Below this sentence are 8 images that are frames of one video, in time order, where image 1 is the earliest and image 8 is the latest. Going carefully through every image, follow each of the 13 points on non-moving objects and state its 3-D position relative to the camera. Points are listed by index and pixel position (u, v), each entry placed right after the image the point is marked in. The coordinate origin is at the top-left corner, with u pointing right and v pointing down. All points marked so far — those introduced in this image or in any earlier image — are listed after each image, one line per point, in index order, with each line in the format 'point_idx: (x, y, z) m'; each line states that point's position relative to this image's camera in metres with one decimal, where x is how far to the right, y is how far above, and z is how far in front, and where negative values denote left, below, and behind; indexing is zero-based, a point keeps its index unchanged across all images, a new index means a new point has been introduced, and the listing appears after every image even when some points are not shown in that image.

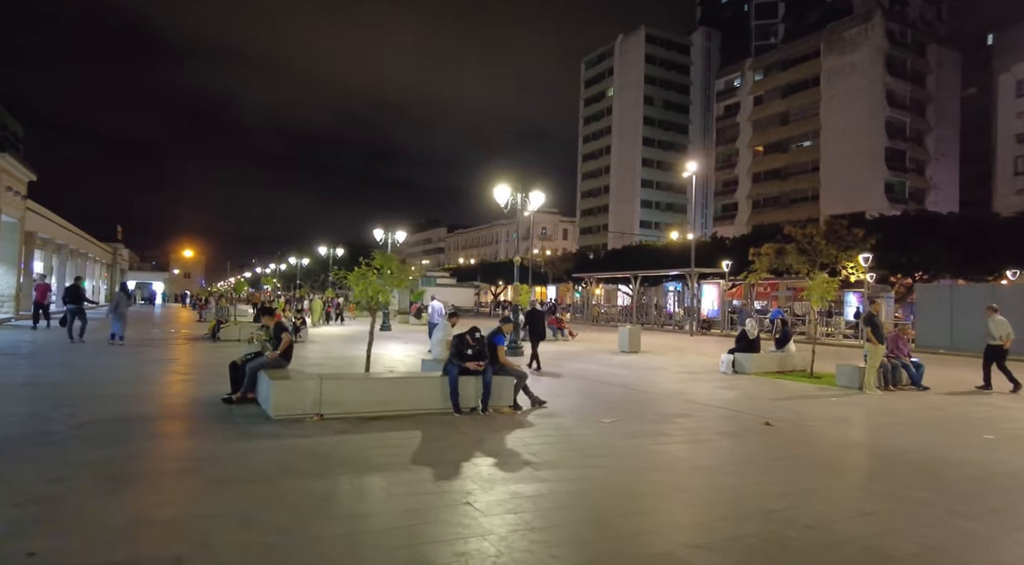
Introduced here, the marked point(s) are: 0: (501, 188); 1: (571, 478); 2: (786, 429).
0: (-0.3, +2.9, +19.0) m
1: (+0.5, -1.8, +5.8) m
2: (+3.9, -2.1, +9.2) m
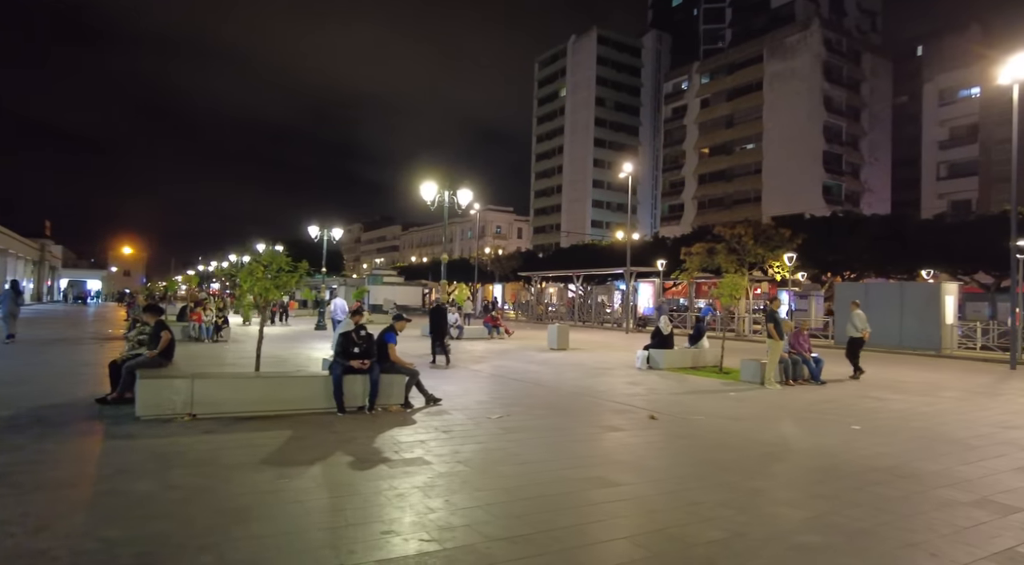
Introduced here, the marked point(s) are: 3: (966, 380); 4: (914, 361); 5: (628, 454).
0: (-2.5, +3.0, +18.9) m
1: (-0.9, -1.8, +5.8) m
2: (+2.3, -2.1, +9.4) m
3: (+10.6, -2.3, +15.0) m
4: (+12.4, -2.5, +19.5) m
5: (+1.3, -1.9, +7.4) m
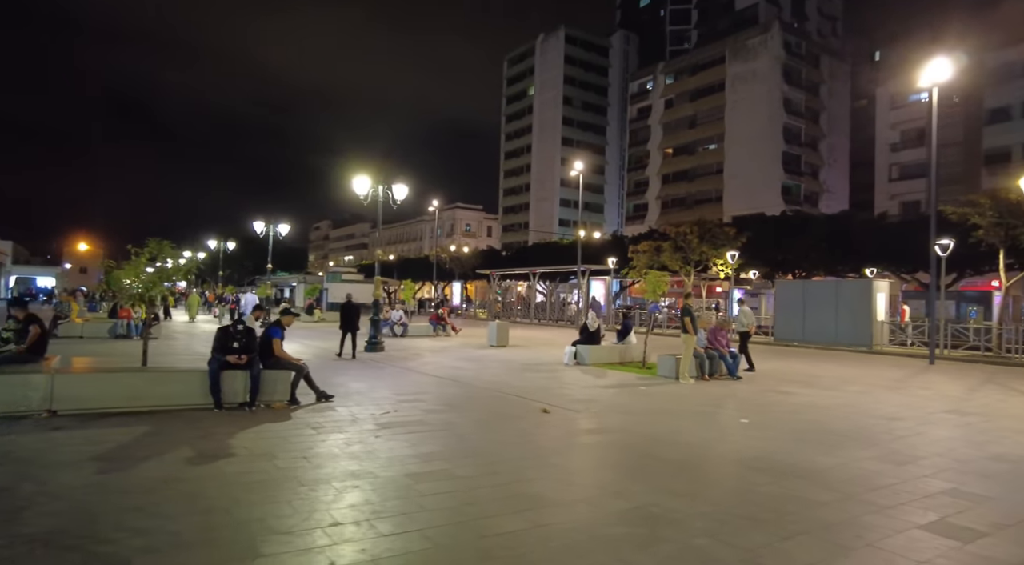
0: (-4.5, +3.1, +18.7) m
1: (-2.3, -1.7, +5.7) m
2: (+0.7, -2.0, +9.4) m
3: (+8.8, -2.2, +15.3) m
4: (+10.4, -2.4, +19.9) m
5: (-0.2, -1.9, +7.3) m
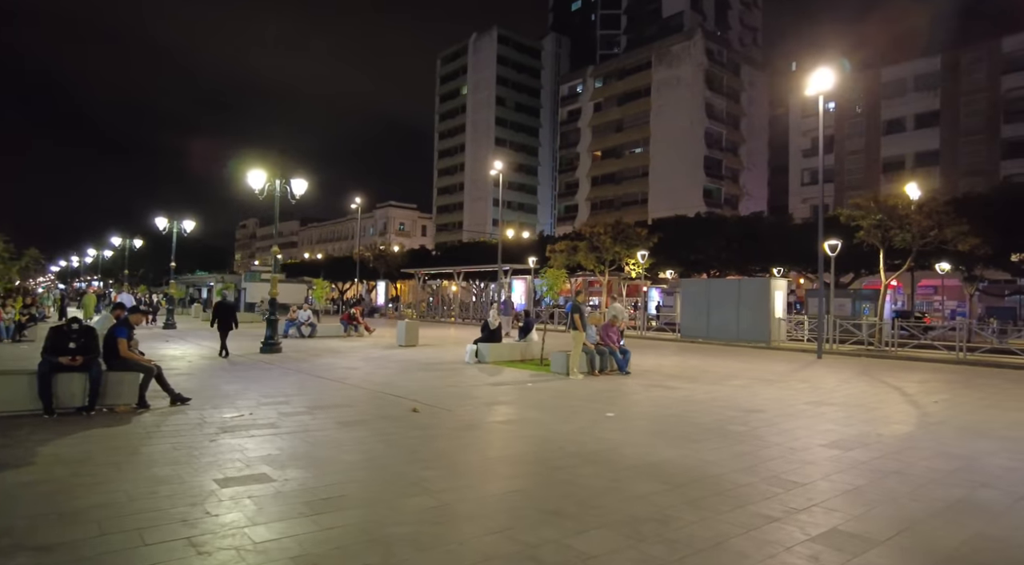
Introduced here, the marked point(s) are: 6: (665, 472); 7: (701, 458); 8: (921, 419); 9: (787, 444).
0: (-7.3, +3.1, +18.0) m
1: (-3.8, -1.6, +5.3) m
2: (-1.2, -1.9, +9.3) m
3: (+6.3, -2.2, +15.9) m
4: (+7.4, -2.3, +20.6) m
5: (-1.9, -1.8, +7.1) m
6: (+1.5, -1.8, +6.2) m
7: (+2.0, -1.9, +6.8) m
8: (+6.2, -2.1, +9.8) m
9: (+3.3, -1.9, +7.7) m
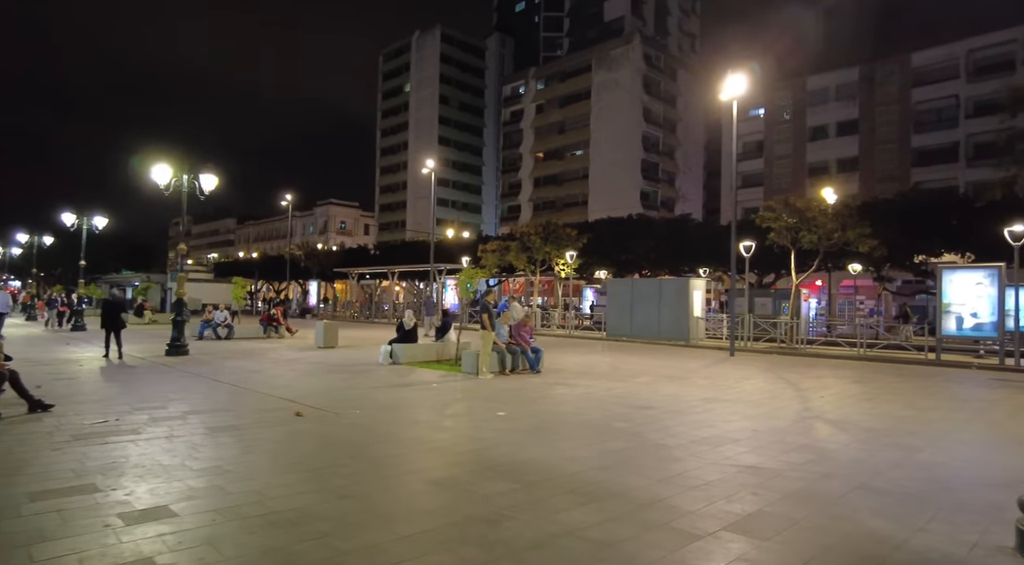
0: (-9.6, +3.1, +17.2) m
1: (-5.1, -1.6, +4.8) m
2: (-2.8, -1.9, +9.0) m
3: (+4.1, -2.2, +16.3) m
4: (+4.9, -2.3, +21.0) m
5: (-3.3, -1.8, +6.8) m
6: (+0.1, -1.8, +6.2) m
7: (+0.6, -1.9, +6.8) m
8: (+4.6, -2.1, +10.2) m
9: (+1.8, -1.9, +7.8) m
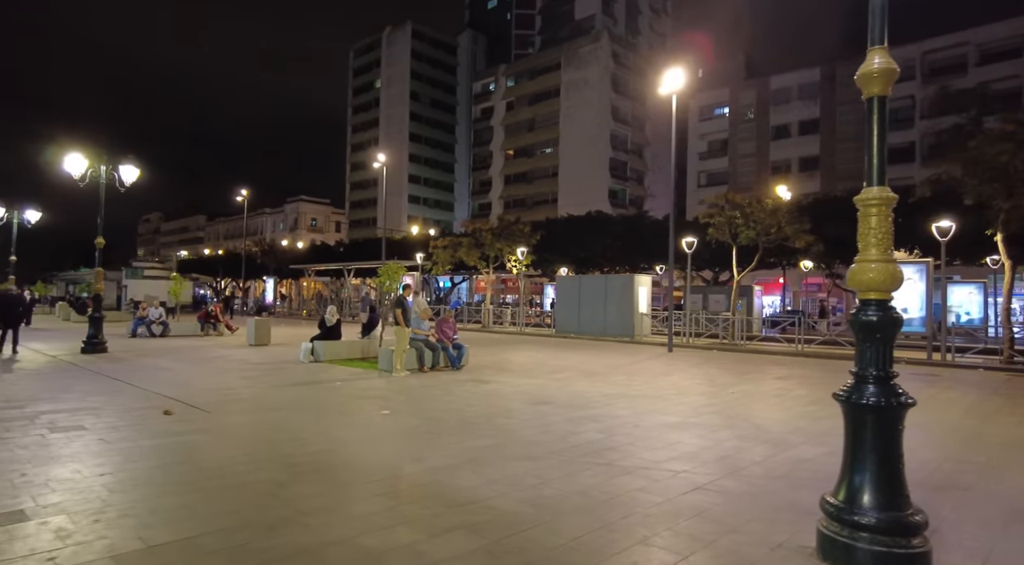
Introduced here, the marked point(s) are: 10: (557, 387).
0: (-11.4, +3.3, +16.5) m
1: (-6.6, -1.5, +4.3) m
2: (-4.4, -1.8, +8.6) m
3: (+2.3, -2.0, +16.0) m
4: (+2.8, -2.2, +20.8) m
5: (-4.8, -1.7, +6.3) m
6: (-1.4, -1.7, +5.8) m
7: (-0.9, -1.8, +6.5) m
8: (+2.9, -2.0, +9.9) m
9: (+0.3, -1.8, +7.5) m
10: (+0.8, -2.0, +11.9) m
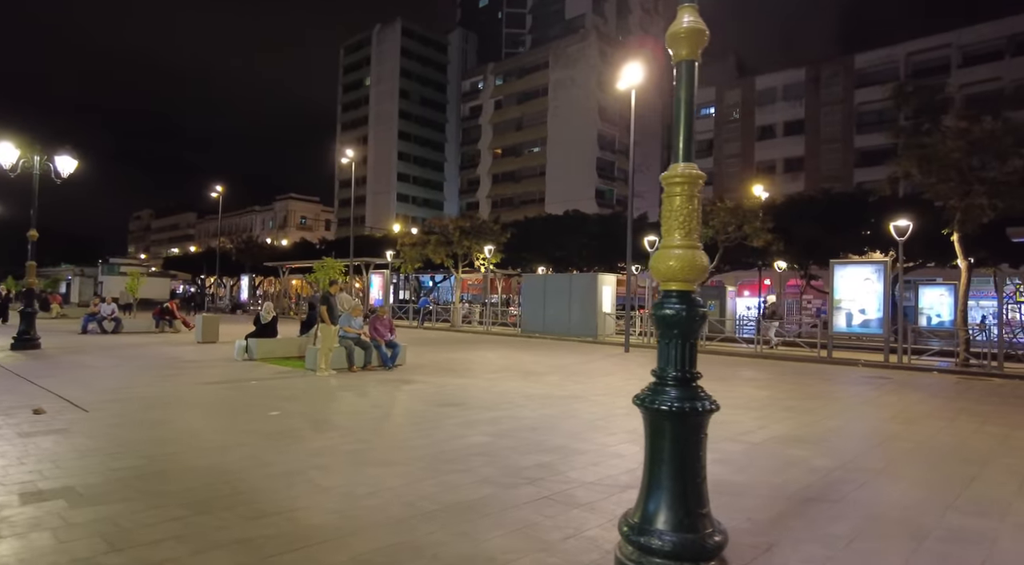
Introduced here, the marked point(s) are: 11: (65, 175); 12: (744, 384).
0: (-12.8, +3.4, +16.0) m
1: (-7.9, -1.4, +3.8) m
2: (-5.8, -1.7, +8.1) m
3: (+0.9, -2.0, +15.6) m
4: (+1.4, -2.1, +20.4) m
5: (-6.2, -1.6, +5.8) m
6: (-2.7, -1.7, +5.3) m
7: (-2.3, -1.7, +6.0) m
8: (+1.6, -1.9, +9.5) m
9: (-1.1, -1.8, +7.1) m
10: (-0.6, -1.9, +11.5) m
11: (-12.3, +2.9, +17.5) m
12: (+4.6, -2.0, +12.7) m
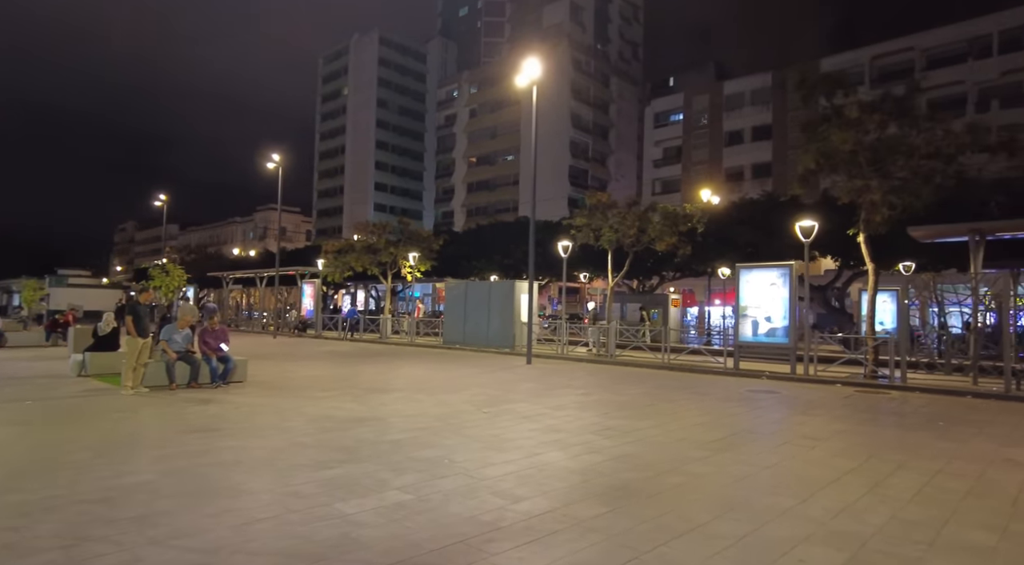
0: (-15.9, +3.2, +14.7) m
1: (-10.8, -1.4, +2.4) m
2: (-8.7, -1.8, +6.7) m
3: (-2.1, -2.1, +14.3) m
4: (-1.7, -2.4, +19.1) m
5: (-9.1, -1.6, +4.5) m
6: (-5.7, -1.7, +4.0) m
7: (-5.2, -1.7, +4.7) m
8: (-1.4, -1.9, +8.2) m
9: (-4.1, -1.8, +5.8) m
10: (-3.6, -2.0, +10.1) m
11: (-15.3, +2.7, +16.2) m
12: (+1.6, -2.1, +11.4) m
